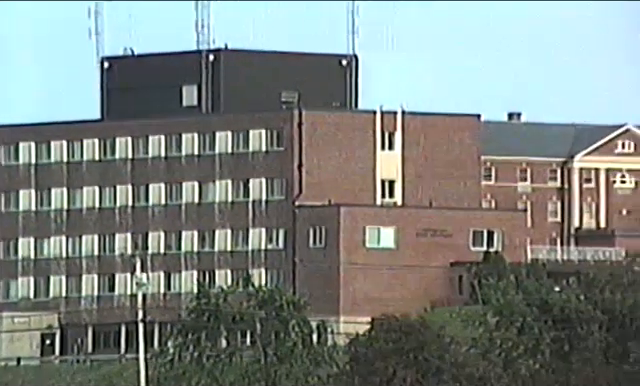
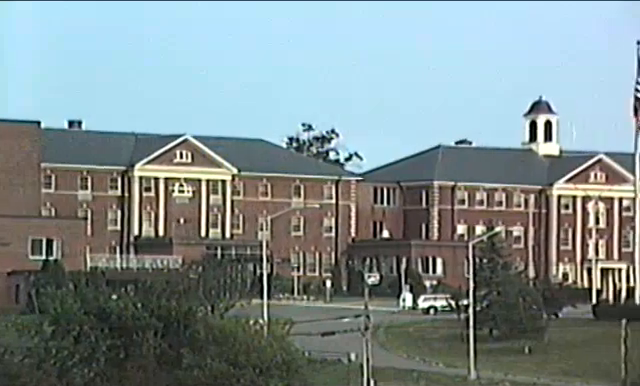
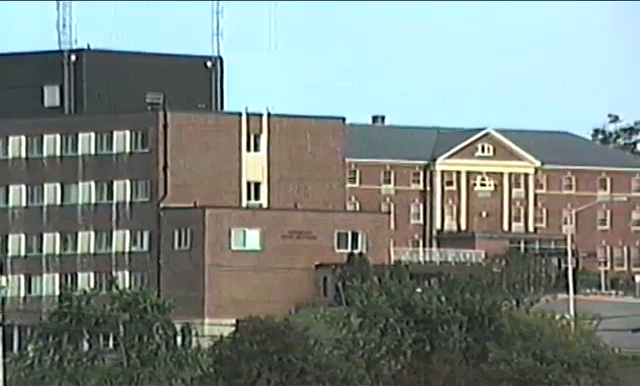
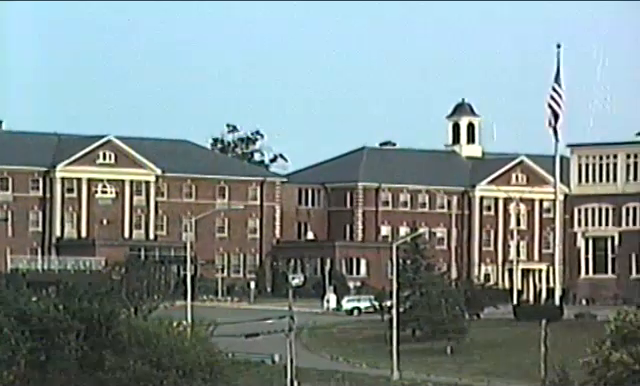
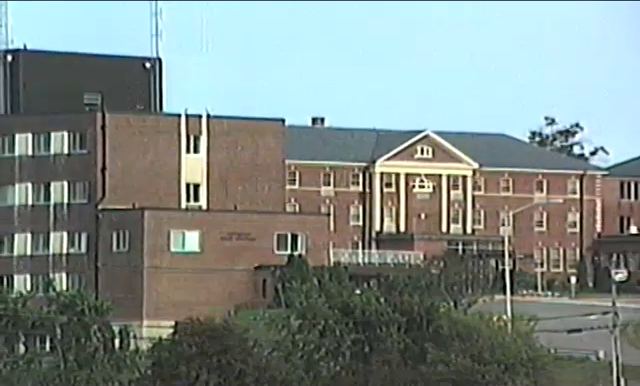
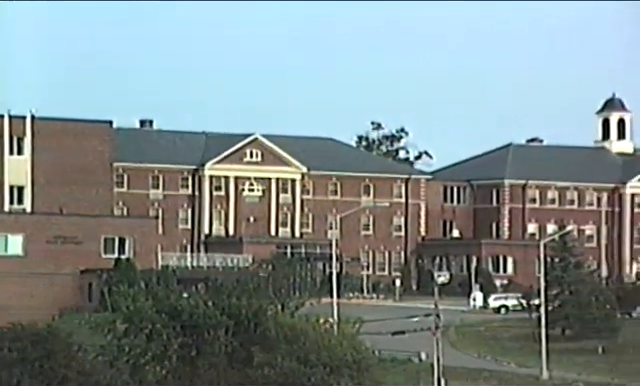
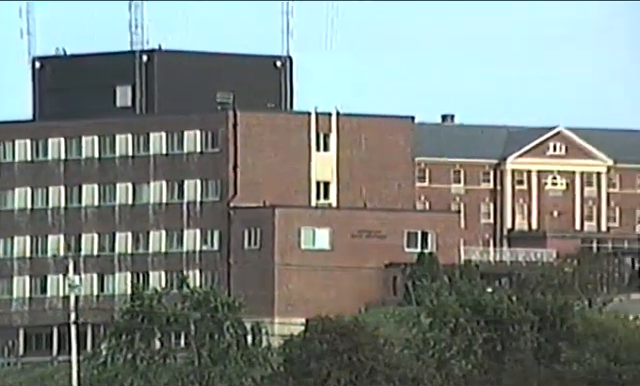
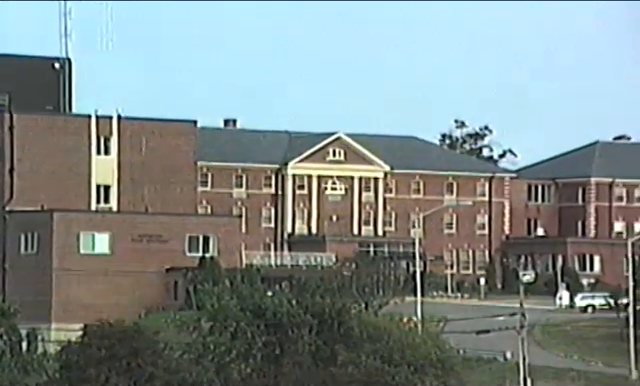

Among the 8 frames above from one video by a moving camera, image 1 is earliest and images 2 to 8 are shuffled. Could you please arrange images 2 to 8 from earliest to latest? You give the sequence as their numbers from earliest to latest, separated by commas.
7, 3, 5, 8, 6, 2, 4
